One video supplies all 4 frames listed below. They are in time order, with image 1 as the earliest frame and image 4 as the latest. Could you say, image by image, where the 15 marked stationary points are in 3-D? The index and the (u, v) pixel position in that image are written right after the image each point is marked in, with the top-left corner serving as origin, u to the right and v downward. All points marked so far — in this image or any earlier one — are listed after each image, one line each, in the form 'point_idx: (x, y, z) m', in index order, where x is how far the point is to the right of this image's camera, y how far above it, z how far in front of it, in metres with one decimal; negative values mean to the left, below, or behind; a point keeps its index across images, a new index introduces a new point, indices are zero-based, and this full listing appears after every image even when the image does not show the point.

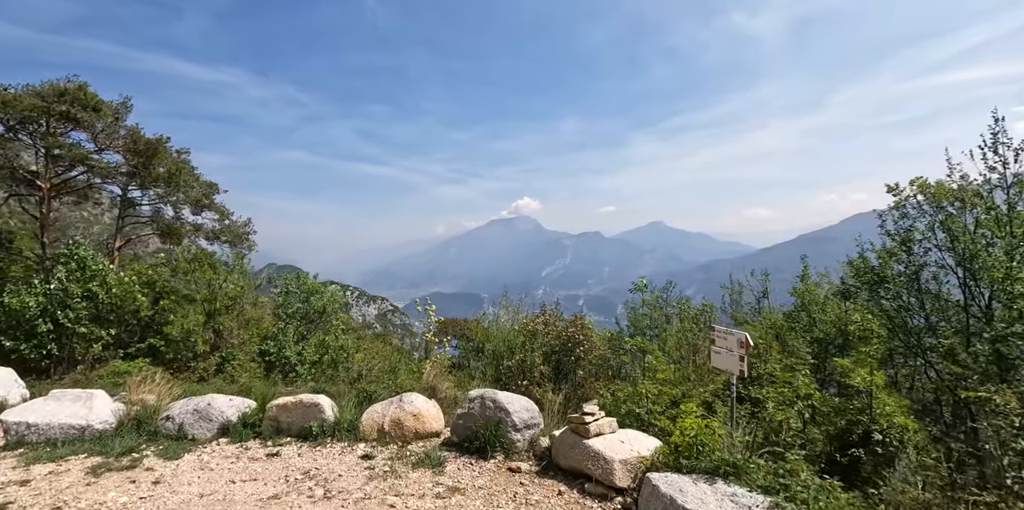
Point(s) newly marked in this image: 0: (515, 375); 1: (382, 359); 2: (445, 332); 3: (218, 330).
0: (0.0, -2.9, +11.6) m
1: (-2.8, -2.2, +10.2) m
2: (-2.4, -2.8, +17.4) m
3: (-5.9, -1.5, +9.6) m
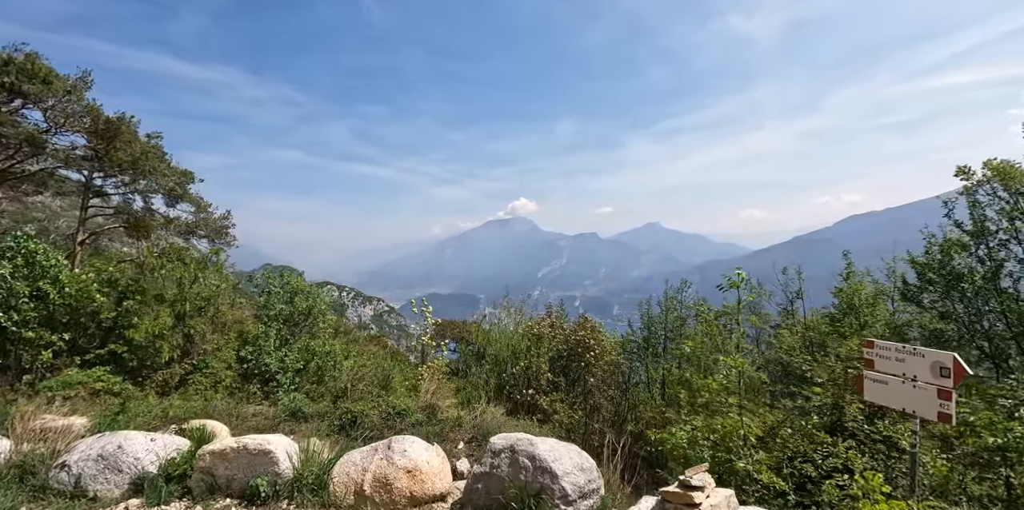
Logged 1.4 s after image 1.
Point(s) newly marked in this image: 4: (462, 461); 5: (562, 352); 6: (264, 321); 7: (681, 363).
0: (+0.1, -2.8, +10.6) m
1: (-2.7, -2.1, +9.2) m
2: (-2.3, -2.7, +16.3) m
3: (-5.7, -1.4, +8.6) m
4: (-0.6, -2.4, +5.6) m
5: (+1.1, -2.2, +10.8) m
6: (-4.5, -1.2, +8.8) m
7: (+3.7, -2.4, +10.6) m
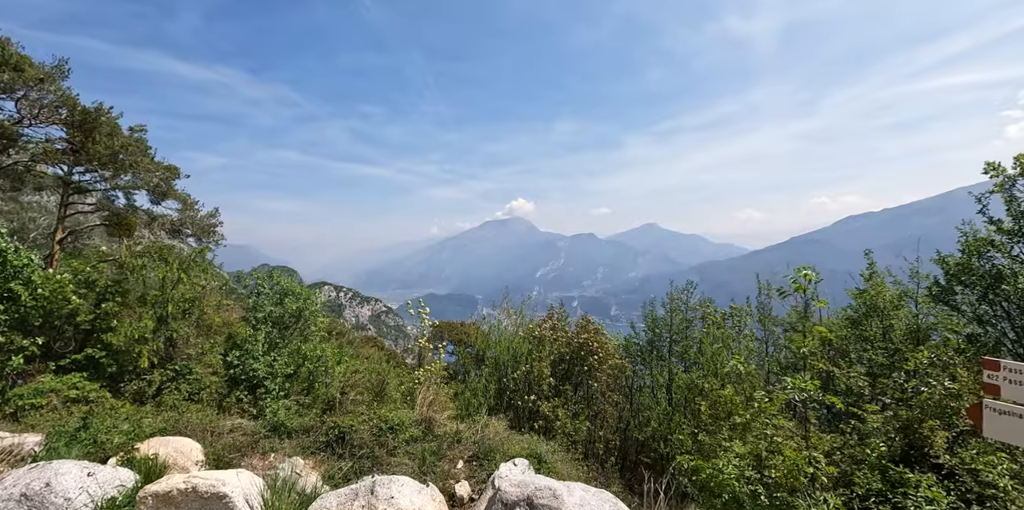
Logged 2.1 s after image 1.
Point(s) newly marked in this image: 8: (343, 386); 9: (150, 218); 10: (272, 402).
0: (+0.2, -2.8, +10.2) m
1: (-2.6, -2.1, +8.8) m
2: (-2.3, -2.7, +15.9) m
3: (-5.7, -1.4, +8.1) m
4: (-0.5, -2.4, +5.2) m
5: (+1.1, -2.2, +10.4) m
6: (-4.5, -1.2, +8.4) m
7: (+3.7, -2.4, +10.2) m
8: (-2.8, -2.2, +8.1) m
9: (-7.2, +0.7, +9.6) m
10: (-3.7, -2.3, +7.5) m
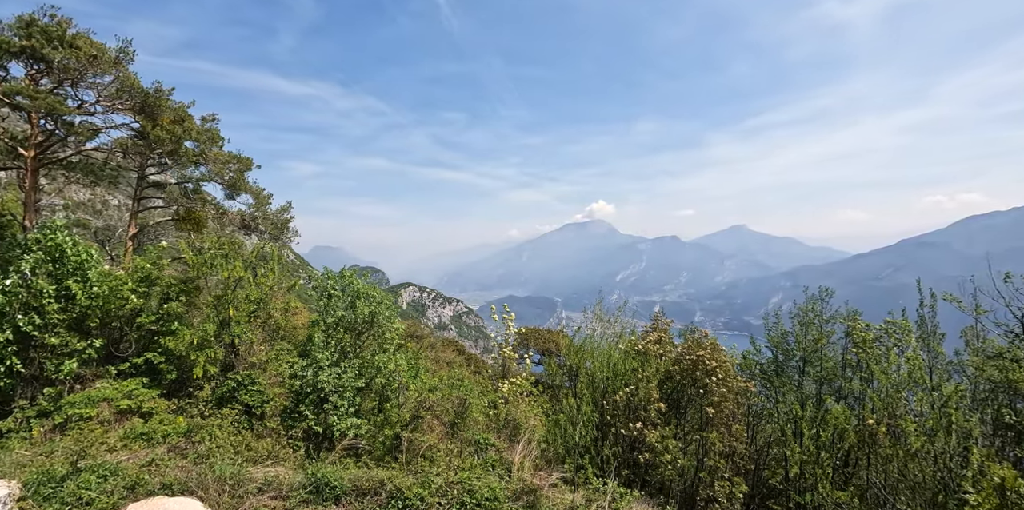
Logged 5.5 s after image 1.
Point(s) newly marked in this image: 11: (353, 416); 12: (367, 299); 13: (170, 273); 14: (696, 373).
0: (+1.9, -2.8, +8.4) m
1: (-1.0, -2.1, +7.5) m
2: (+0.4, -2.7, +14.4) m
3: (-4.2, -1.3, +7.3) m
4: (+0.5, -2.4, +3.6) m
5: (+2.9, -2.2, +8.5) m
6: (-2.9, -1.1, +7.4) m
7: (+5.4, -2.4, +7.8) m
8: (-1.4, -2.2, +6.8) m
9: (-5.4, +0.8, +9.0) m
10: (-2.3, -2.2, +6.3) m
11: (-2.2, -2.2, +6.4) m
12: (-2.3, -0.7, +7.6) m
13: (-5.2, -0.3, +7.4) m
14: (+3.1, -1.9, +7.9) m
